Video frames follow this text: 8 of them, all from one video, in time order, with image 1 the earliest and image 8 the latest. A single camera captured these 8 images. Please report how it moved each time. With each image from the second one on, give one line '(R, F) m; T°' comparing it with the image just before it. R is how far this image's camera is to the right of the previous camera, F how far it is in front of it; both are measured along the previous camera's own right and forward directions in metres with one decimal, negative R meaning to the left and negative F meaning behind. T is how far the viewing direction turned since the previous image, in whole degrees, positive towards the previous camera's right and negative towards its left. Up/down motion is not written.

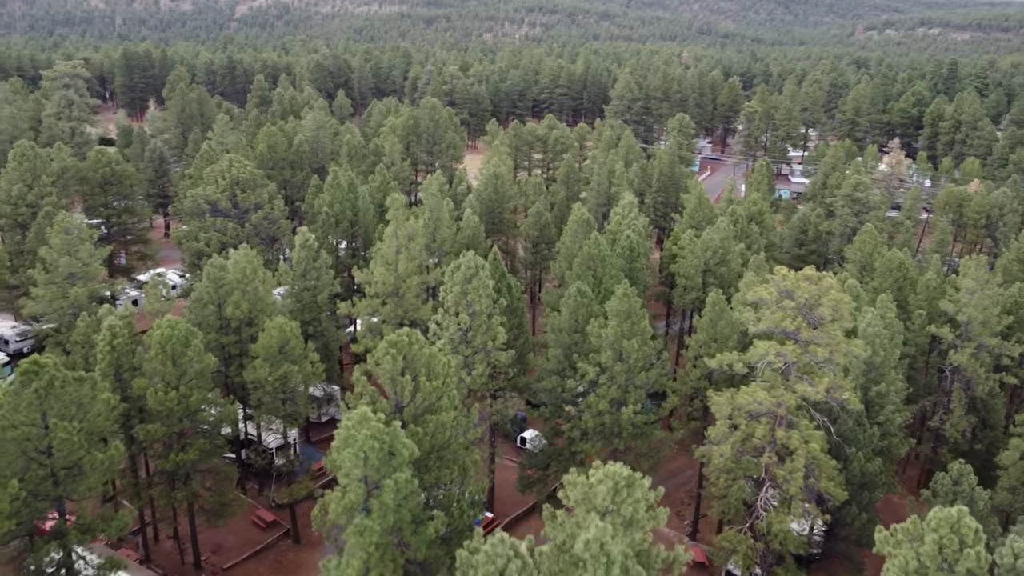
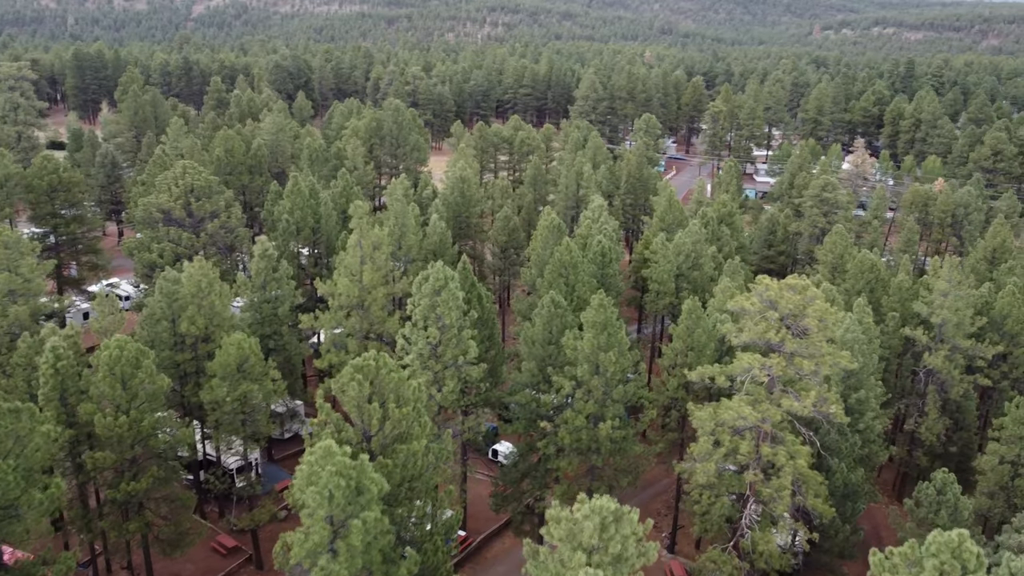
(-0.2, +1.3) m; +2°
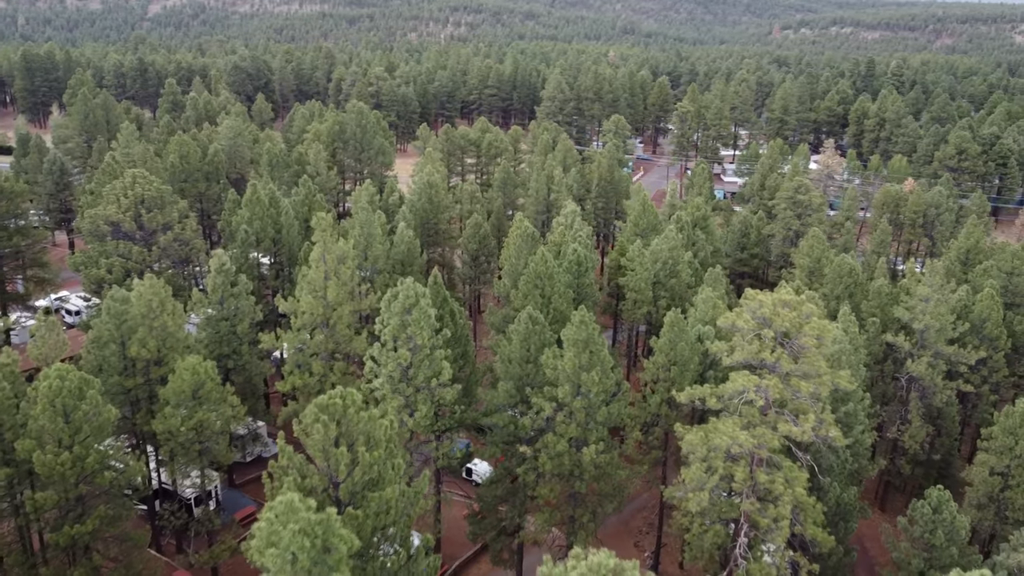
(-0.3, +1.7) m; +2°
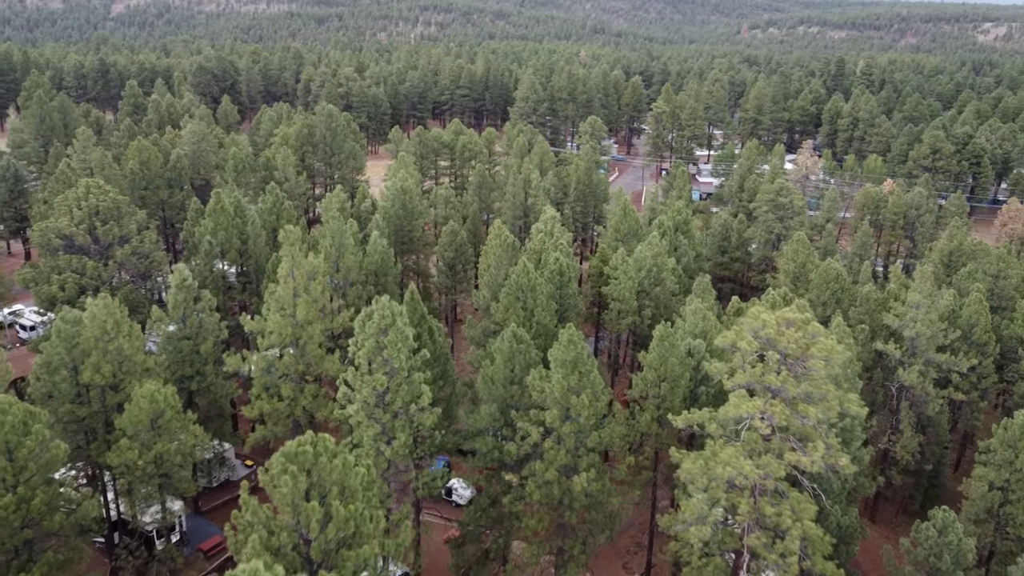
(-0.3, +1.7) m; +2°
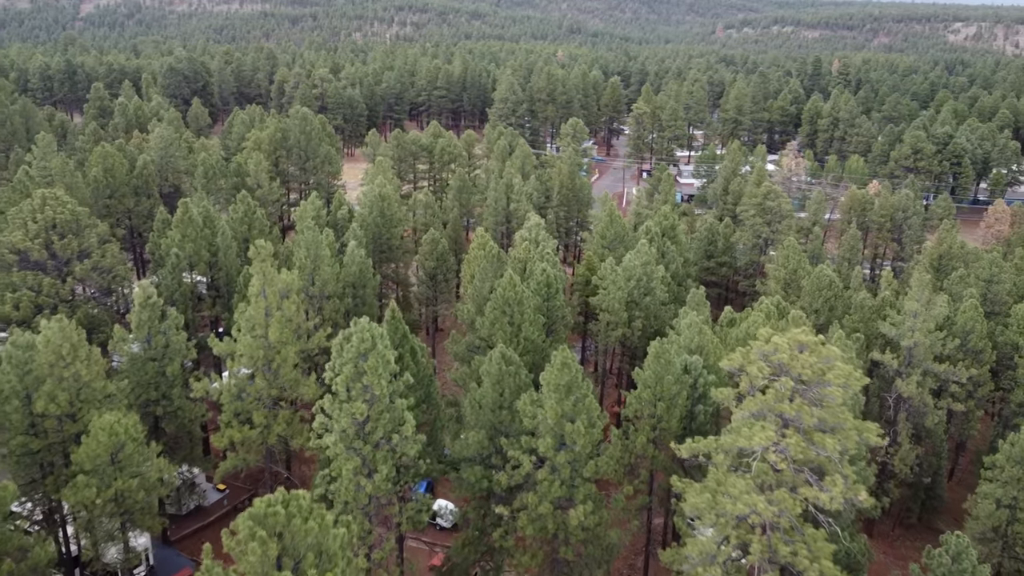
(-0.3, +1.7) m; +2°
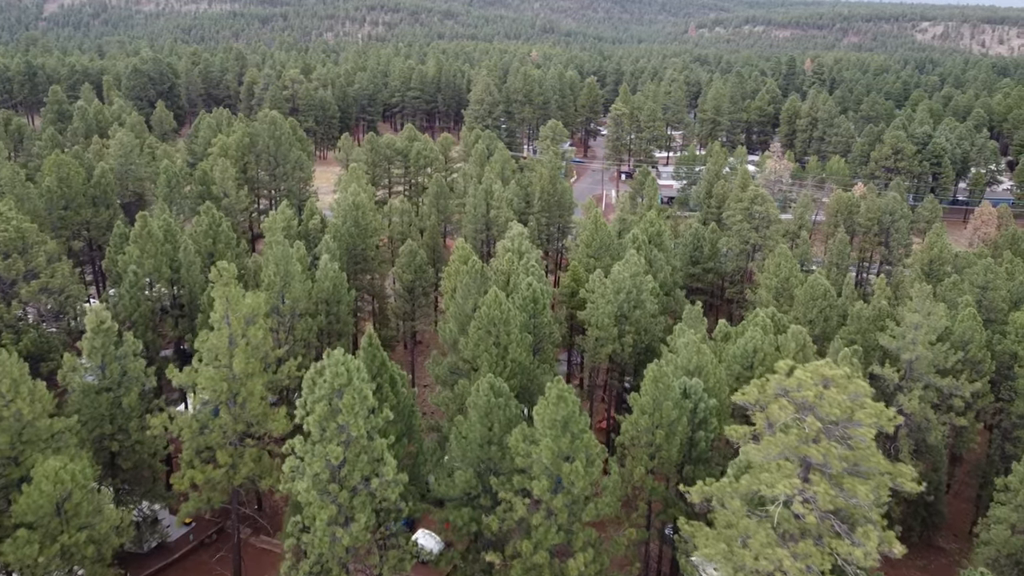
(-0.4, +2.1) m; +2°
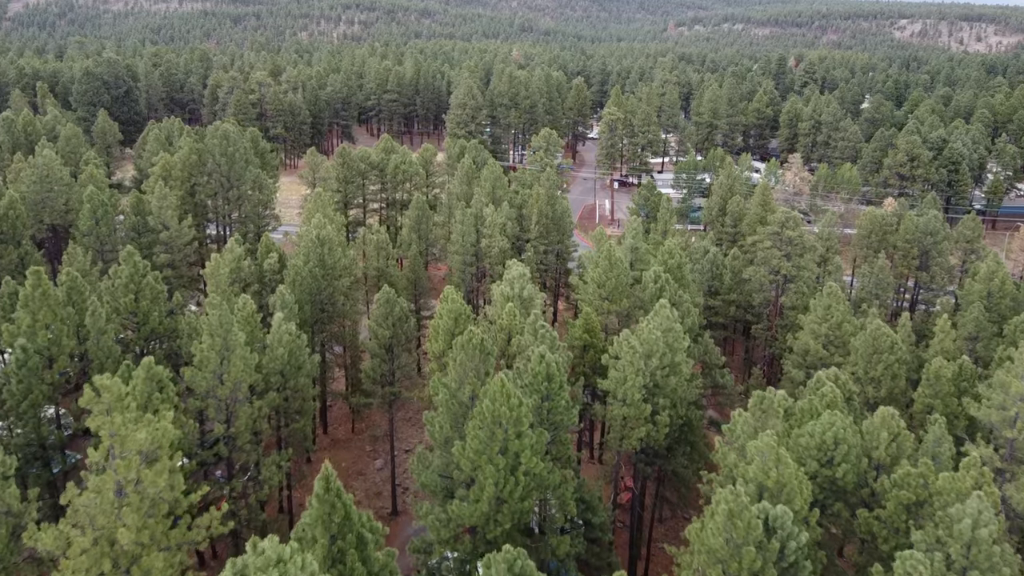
(-0.8, +7.7) m; +1°
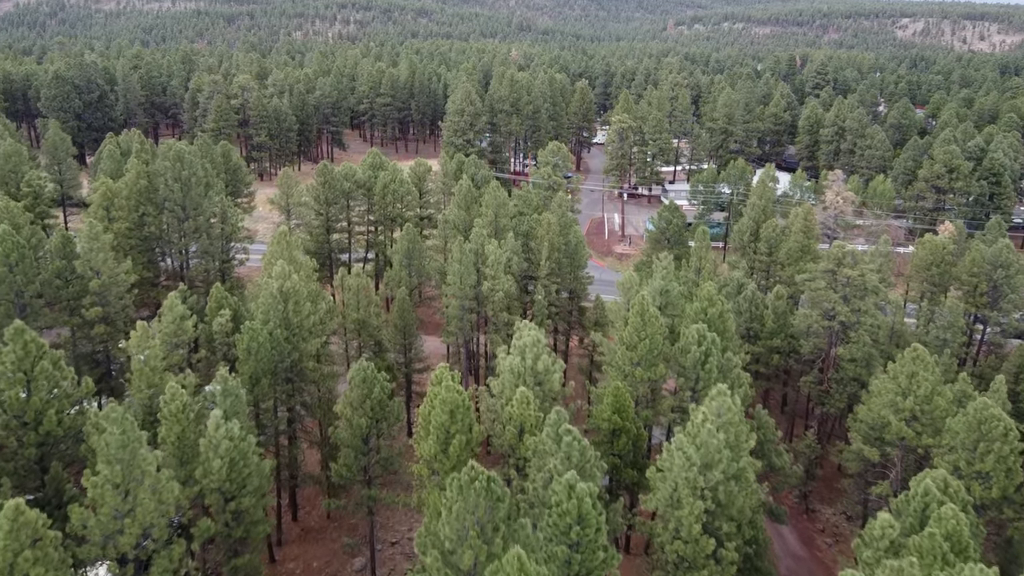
(-0.4, +7.4) m; 0°
